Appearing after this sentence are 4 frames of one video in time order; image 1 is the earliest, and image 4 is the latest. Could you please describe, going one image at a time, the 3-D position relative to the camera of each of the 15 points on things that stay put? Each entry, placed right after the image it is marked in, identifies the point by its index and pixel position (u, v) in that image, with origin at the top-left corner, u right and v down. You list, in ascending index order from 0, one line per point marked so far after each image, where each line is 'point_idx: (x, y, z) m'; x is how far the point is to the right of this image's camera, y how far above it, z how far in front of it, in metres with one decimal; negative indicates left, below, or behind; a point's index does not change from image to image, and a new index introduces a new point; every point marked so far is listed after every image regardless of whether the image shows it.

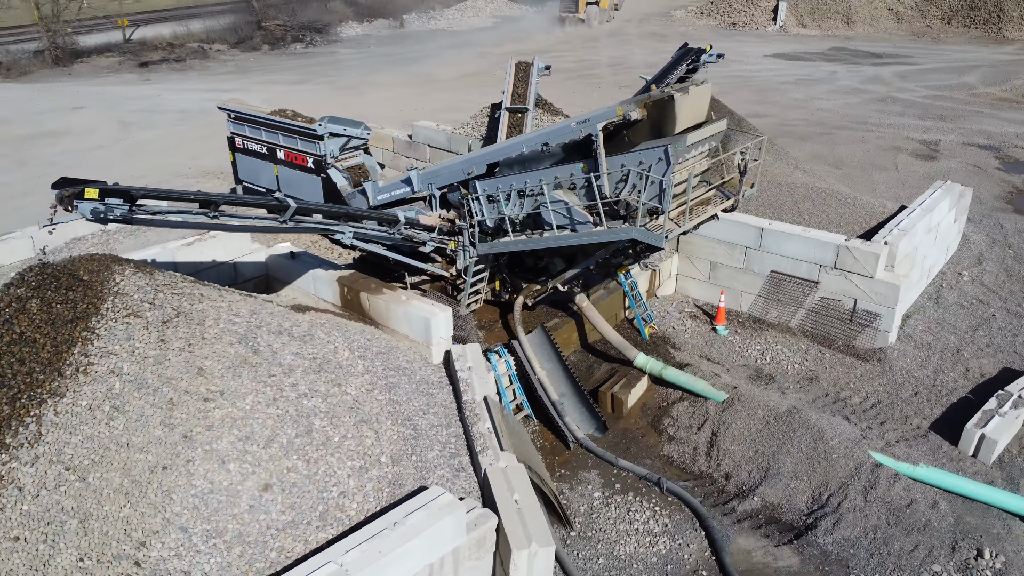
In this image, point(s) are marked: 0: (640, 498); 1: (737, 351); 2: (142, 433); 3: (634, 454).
0: (+1.1, -1.8, +6.8) m
1: (+2.5, -0.7, +8.9) m
2: (-2.3, -0.9, +5.0) m
3: (+1.1, -1.5, +7.3) m
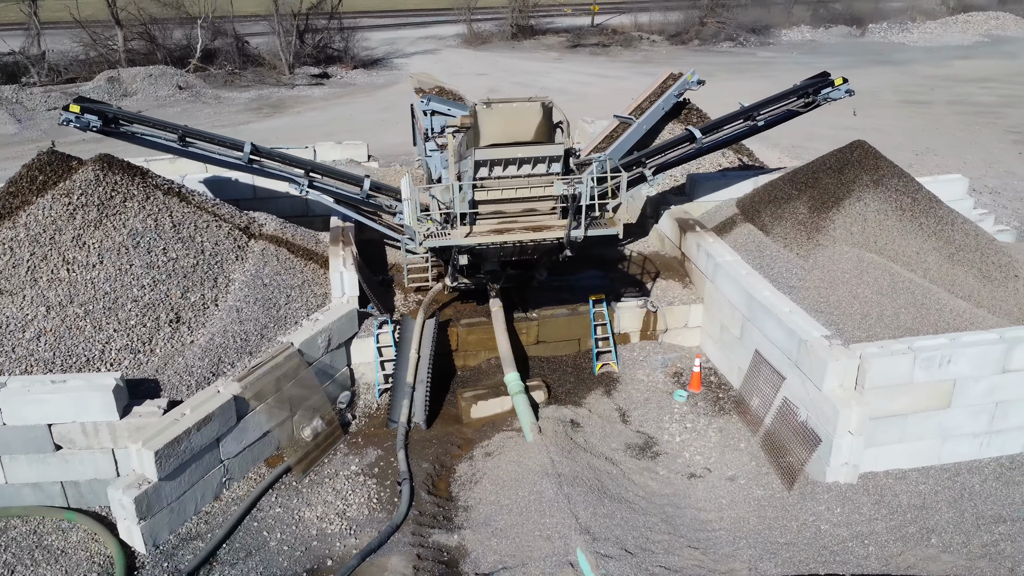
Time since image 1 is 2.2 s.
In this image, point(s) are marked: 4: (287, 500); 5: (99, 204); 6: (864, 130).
0: (-1.2, -1.7, +7.0) m
1: (+1.4, -1.3, +7.8) m
2: (-4.5, +0.2, +7.4) m
3: (-0.8, -1.5, +7.3) m
4: (-1.9, -1.8, +6.8) m
5: (-4.0, +0.8, +7.9) m
6: (+7.6, +3.4, +17.5) m
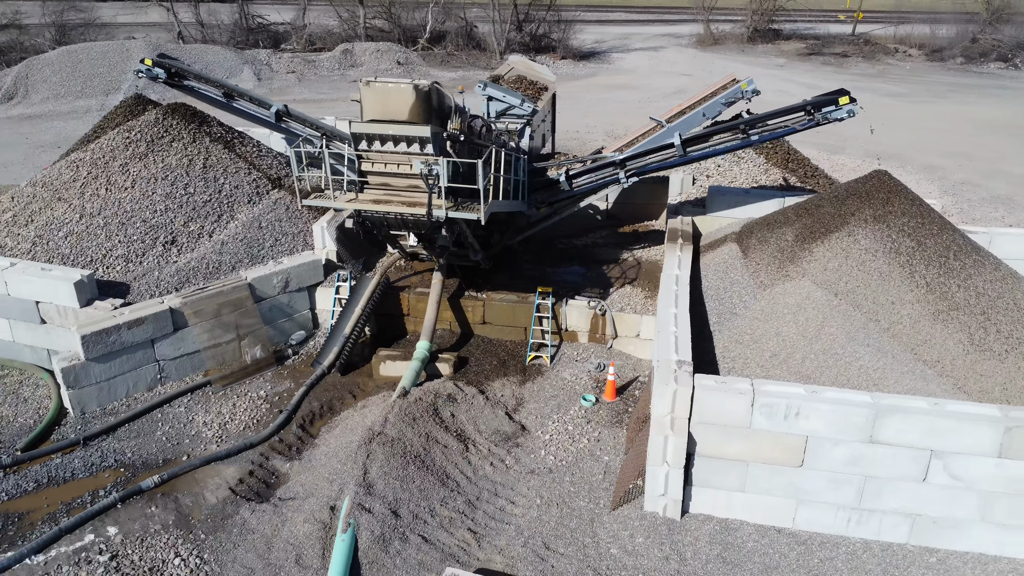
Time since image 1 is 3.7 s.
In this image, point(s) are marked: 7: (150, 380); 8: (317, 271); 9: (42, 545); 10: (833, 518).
0: (-2.4, -1.2, +7.9) m
1: (+0.4, -1.2, +7.8) m
2: (-5.1, +1.2, +9.4) m
3: (-1.9, -1.1, +8.1) m
4: (-3.1, -1.1, +8.0) m
5: (-4.3, +1.7, +9.7) m
6: (+10.1, +2.0, +14.7) m
7: (-3.7, -0.9, +8.2) m
8: (-2.2, +0.2, +9.1) m
9: (-3.6, -2.0, +6.2) m
10: (+2.5, -1.8, +6.3) m
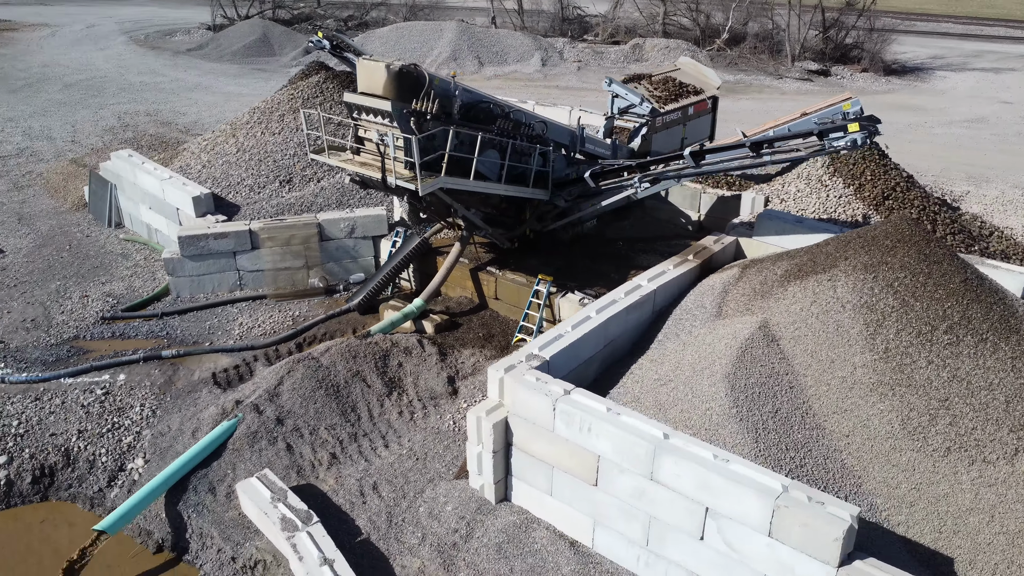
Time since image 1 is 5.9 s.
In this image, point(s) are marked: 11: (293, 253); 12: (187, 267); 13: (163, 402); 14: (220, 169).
0: (-2.7, -0.5, +9.5) m
1: (-0.3, -1.0, +8.3) m
2: (-3.9, +2.4, +11.9) m
3: (-2.1, -0.4, +9.5) m
4: (-3.2, -0.3, +9.9) m
5: (-3.0, +2.7, +11.8) m
6: (+12.0, -0.1, +10.0) m
7: (-3.6, +0.1, +10.3) m
8: (-1.7, +0.8, +10.4) m
9: (-4.6, -0.9, +8.5) m
10: (+0.8, -1.9, +6.0) m
11: (-2.8, +0.4, +10.3) m
12: (-4.0, +0.3, +10.1) m
13: (-3.5, -1.1, +8.1) m
14: (-4.1, +1.7, +11.3) m
